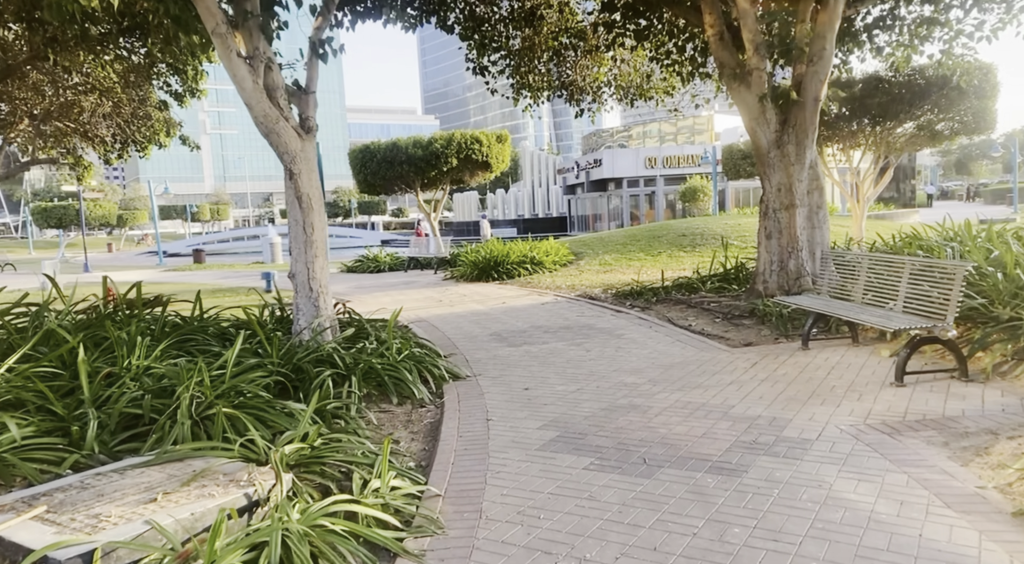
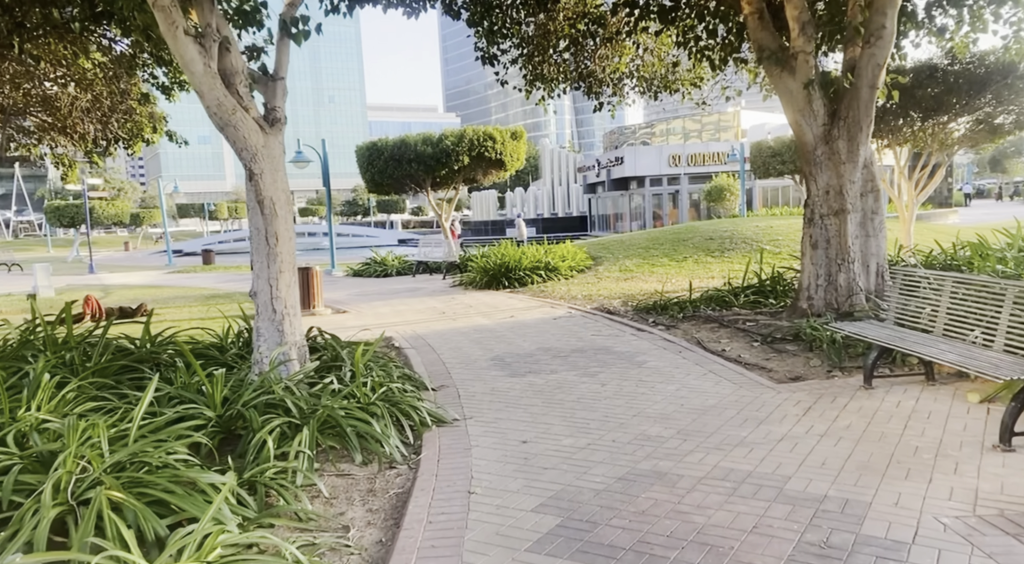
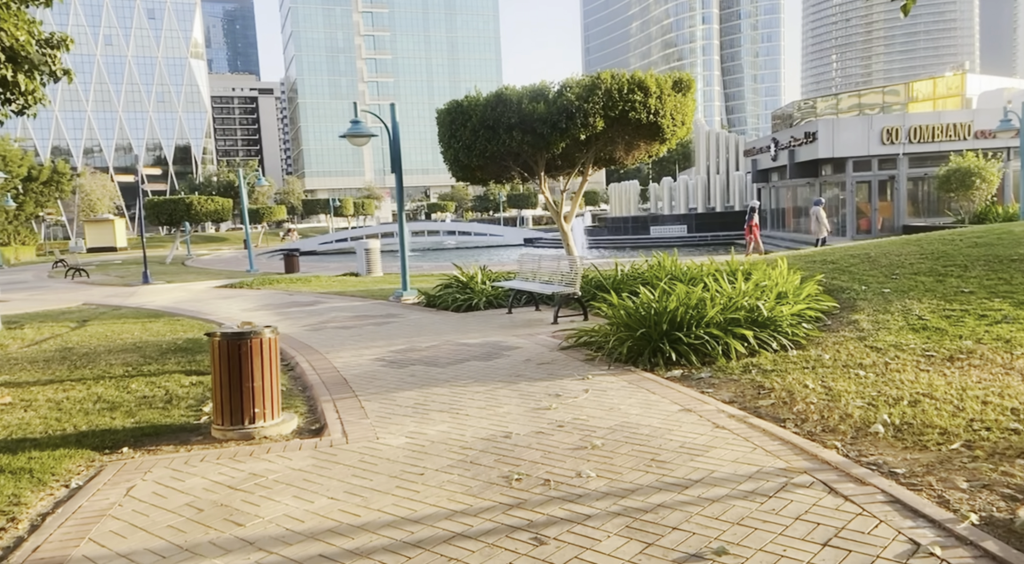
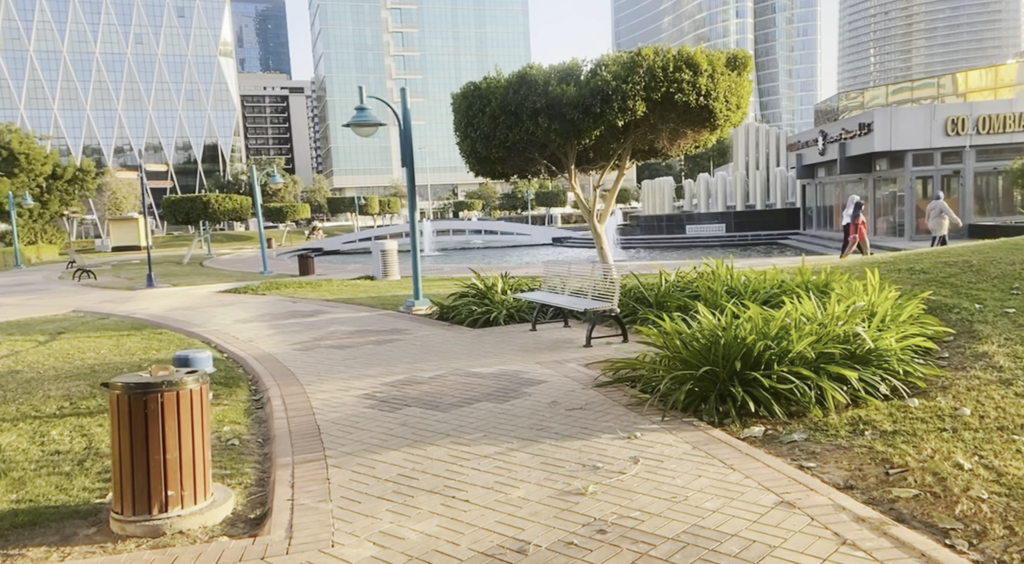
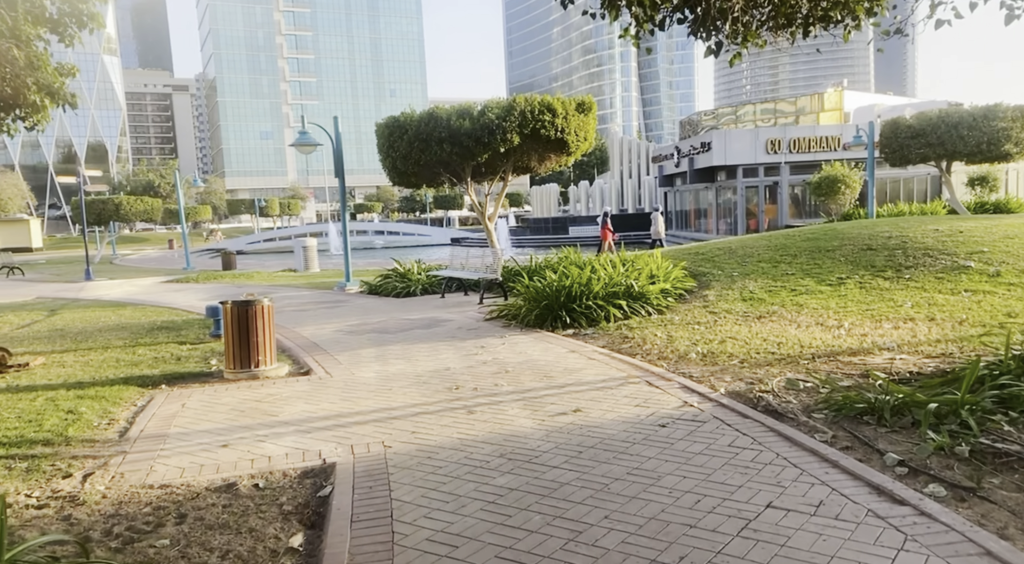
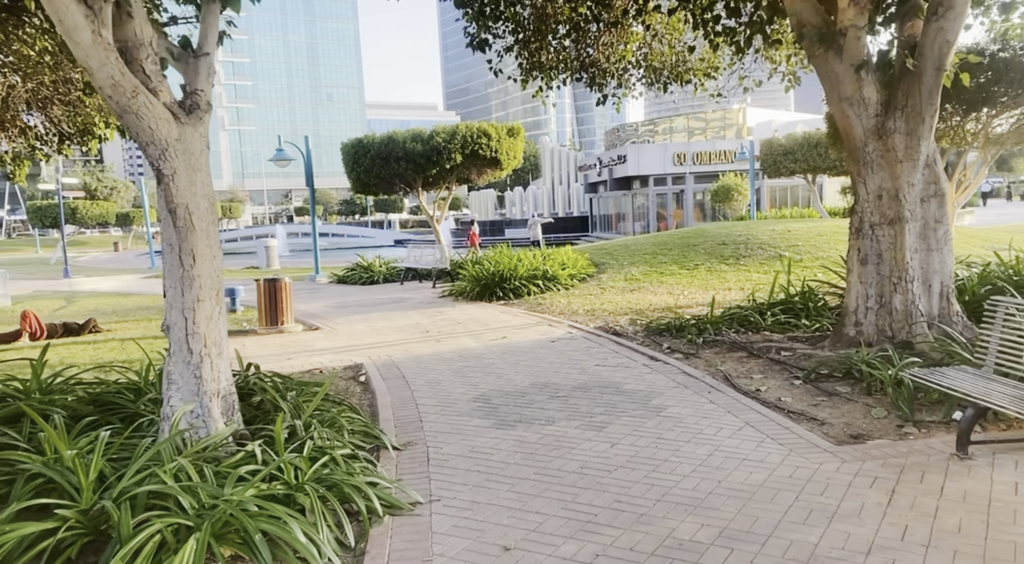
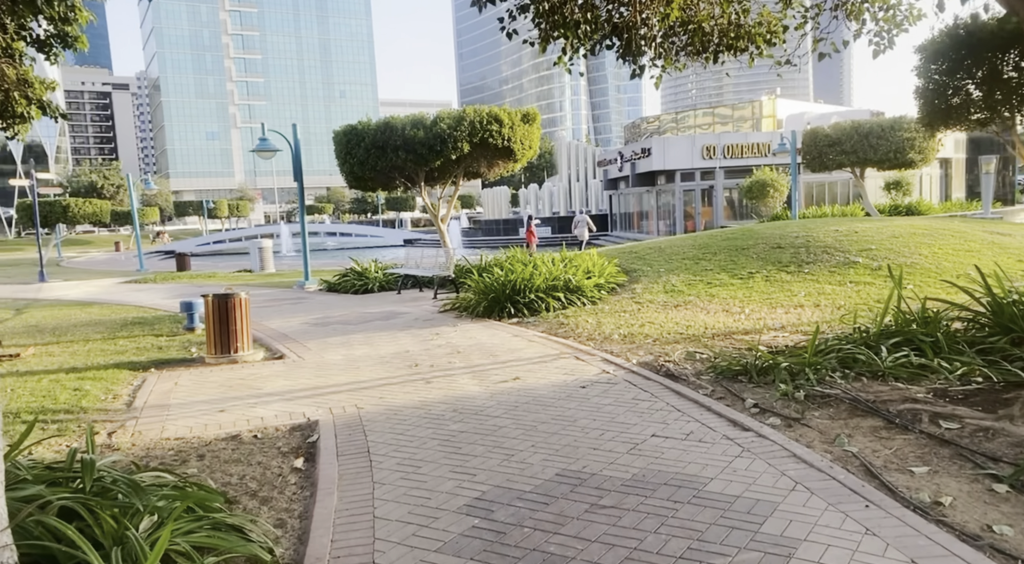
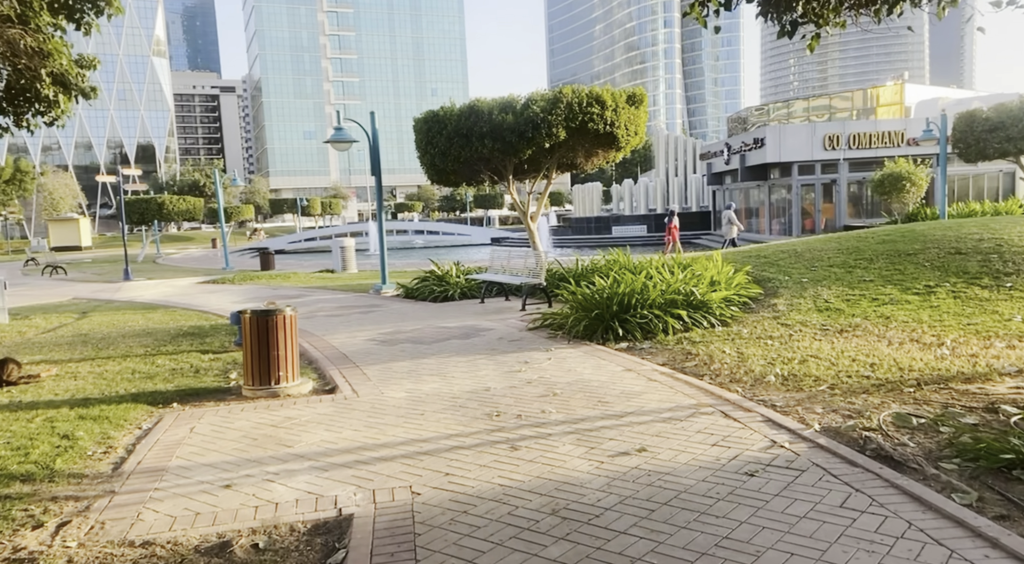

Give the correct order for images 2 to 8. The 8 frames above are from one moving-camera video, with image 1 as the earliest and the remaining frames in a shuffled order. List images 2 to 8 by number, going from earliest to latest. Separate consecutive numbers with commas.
2, 6, 7, 5, 8, 3, 4
